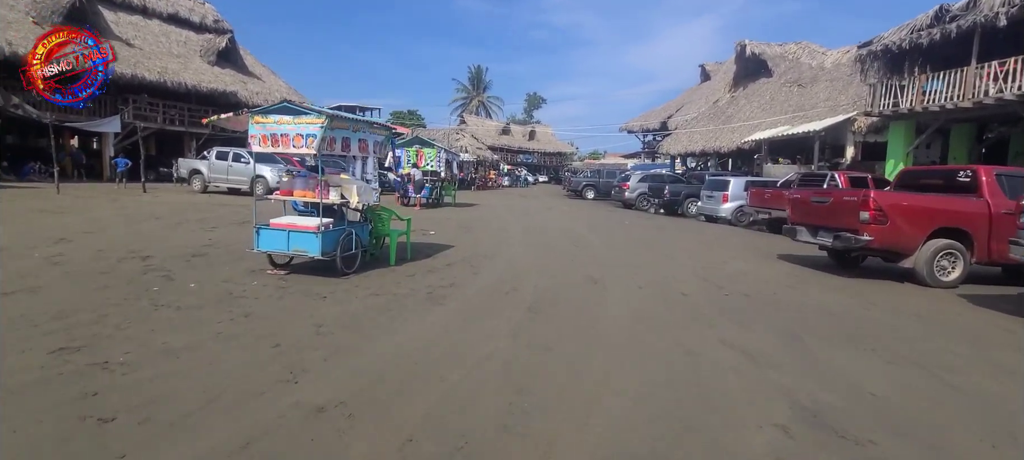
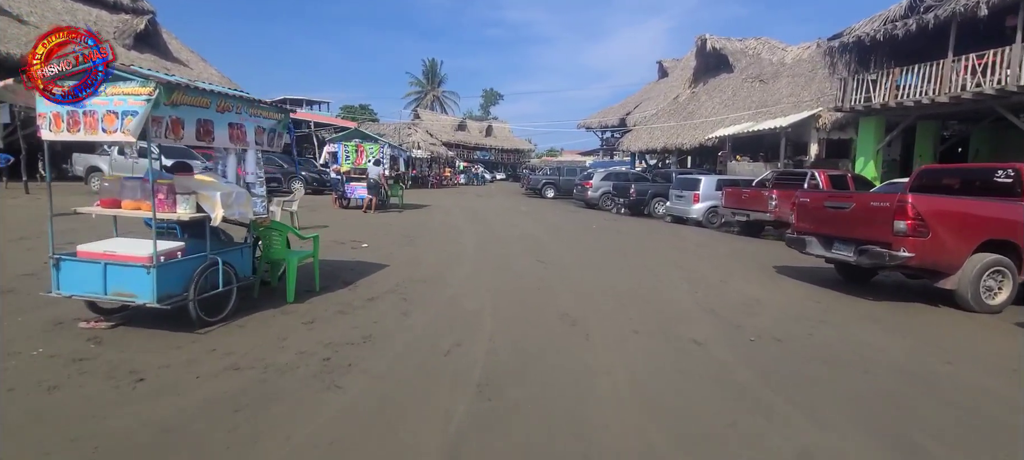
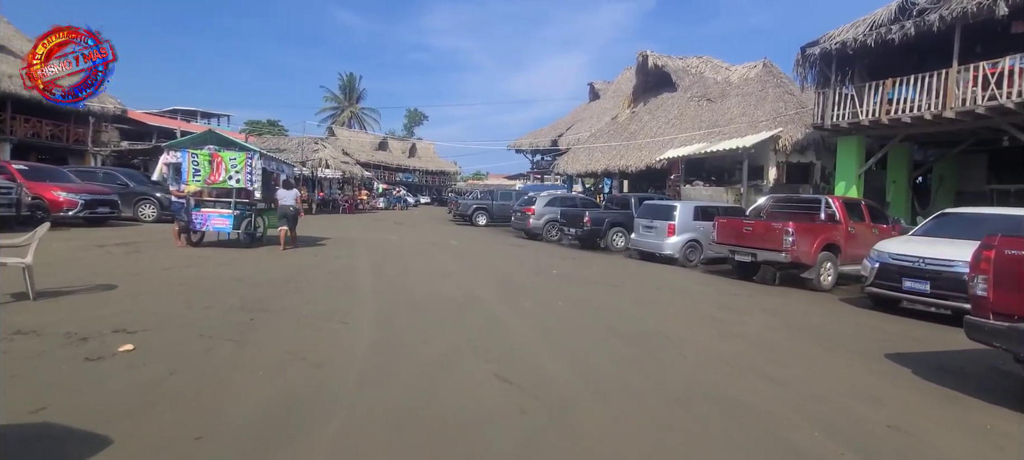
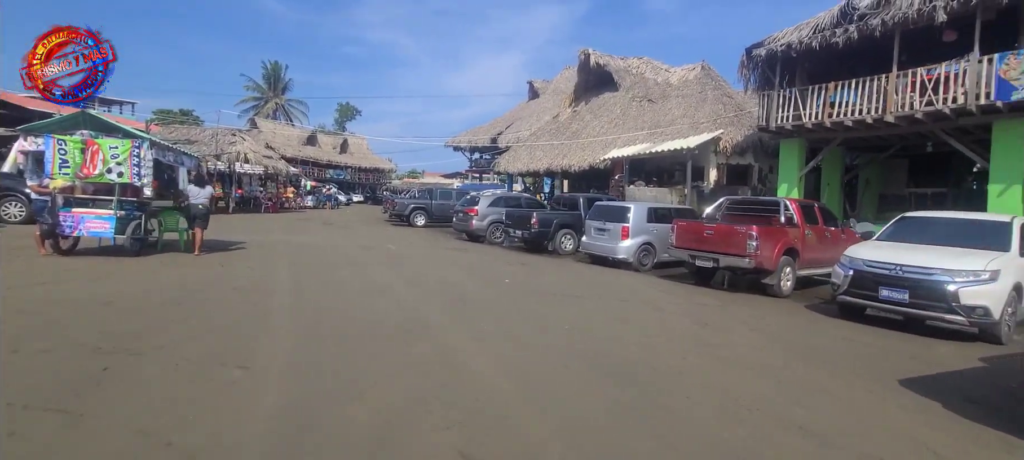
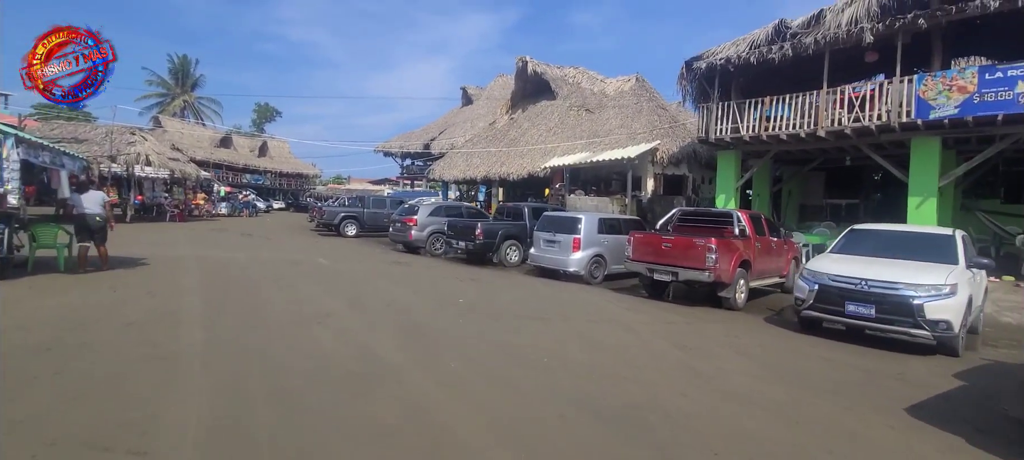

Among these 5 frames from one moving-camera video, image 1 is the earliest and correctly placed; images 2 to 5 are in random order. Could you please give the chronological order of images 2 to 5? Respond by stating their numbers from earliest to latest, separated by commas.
2, 3, 4, 5
